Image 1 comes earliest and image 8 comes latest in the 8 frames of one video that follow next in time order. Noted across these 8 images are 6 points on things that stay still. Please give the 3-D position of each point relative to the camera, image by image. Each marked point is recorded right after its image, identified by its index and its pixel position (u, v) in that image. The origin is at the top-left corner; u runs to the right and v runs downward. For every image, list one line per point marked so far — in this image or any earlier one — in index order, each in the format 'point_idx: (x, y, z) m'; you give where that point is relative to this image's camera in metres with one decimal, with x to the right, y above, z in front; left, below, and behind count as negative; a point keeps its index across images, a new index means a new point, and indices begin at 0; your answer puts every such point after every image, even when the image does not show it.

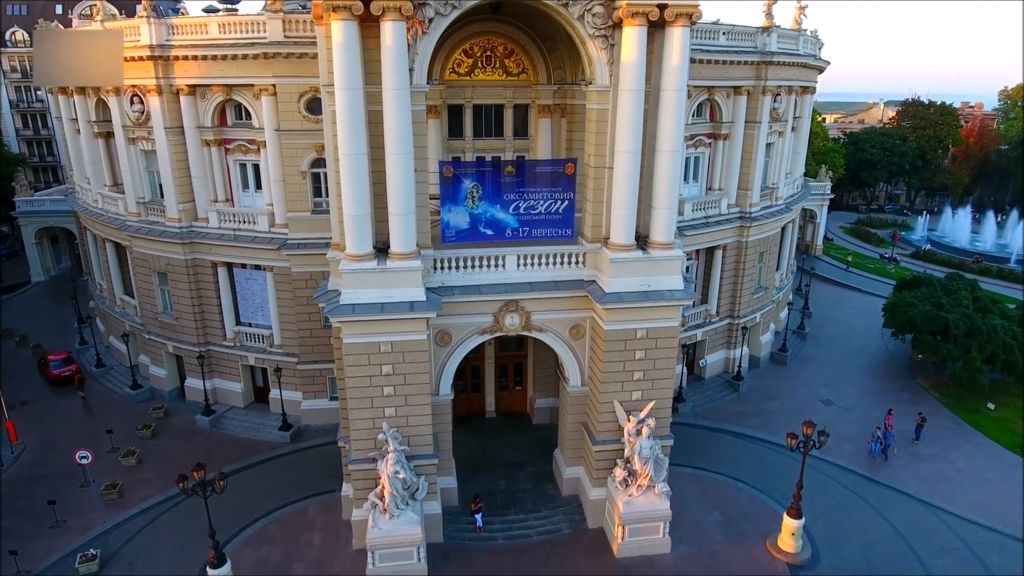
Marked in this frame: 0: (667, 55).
0: (+4.2, +6.2, +16.7) m
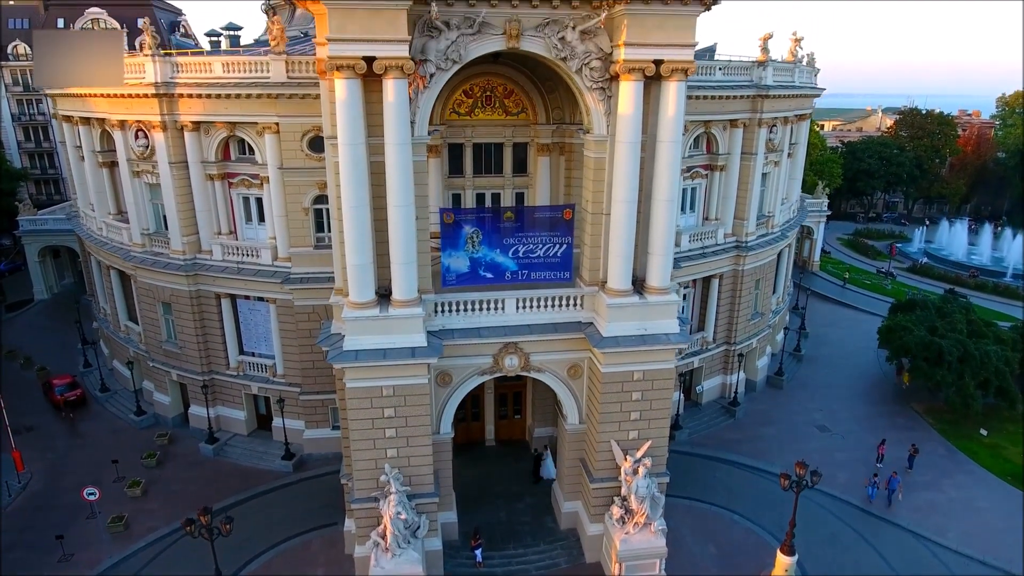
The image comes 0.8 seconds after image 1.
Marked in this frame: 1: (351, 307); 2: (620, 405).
0: (+4.1, +4.9, +17.1) m
1: (-4.5, -0.6, +17.5) m
2: (+3.3, -3.6, +19.2) m
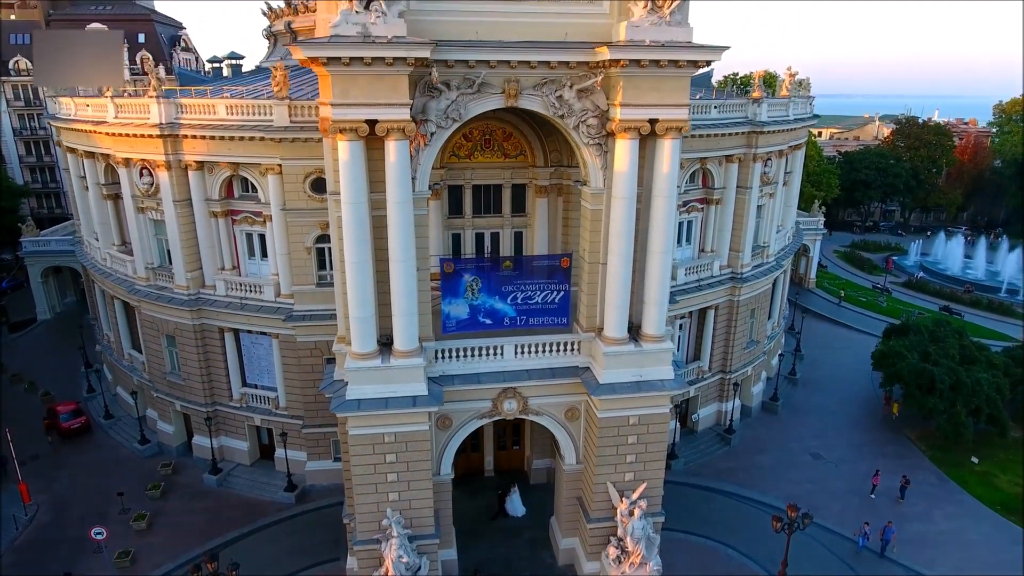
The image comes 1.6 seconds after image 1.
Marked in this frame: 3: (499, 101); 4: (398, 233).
0: (+4.1, +3.5, +17.5) m
1: (-4.5, -2.0, +17.9) m
2: (+3.3, -5.0, +19.7) m
3: (-0.3, +5.1, +17.0) m
4: (-3.1, +1.5, +17.1) m
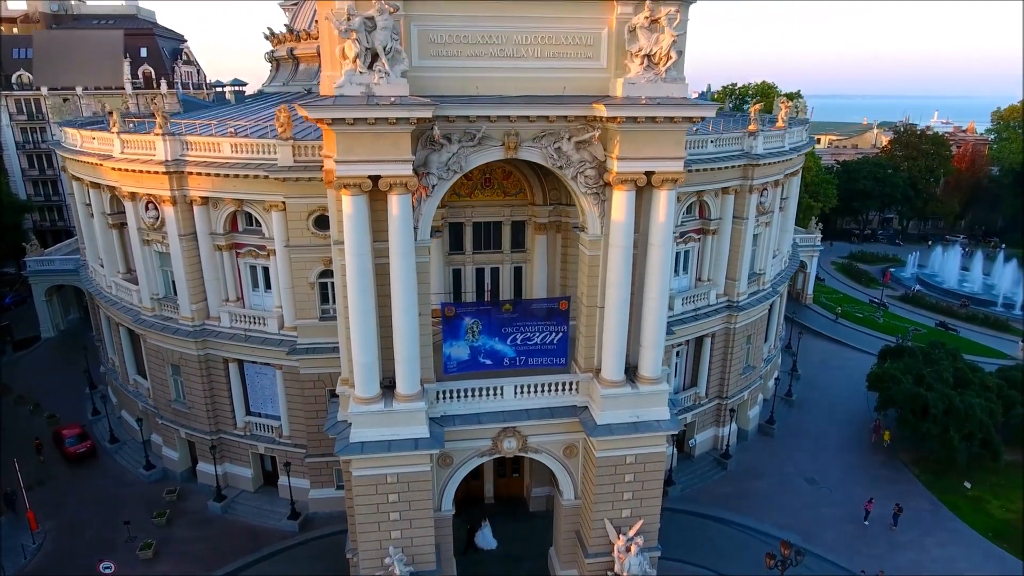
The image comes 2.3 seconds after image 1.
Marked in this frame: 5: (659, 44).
0: (+4.1, +2.1, +18.0) m
1: (-4.5, -3.3, +18.4) m
2: (+3.3, -6.4, +20.1) m
3: (-0.4, +3.8, +17.5) m
4: (-3.1, +0.1, +17.6) m
5: (+3.9, +6.5, +16.7) m
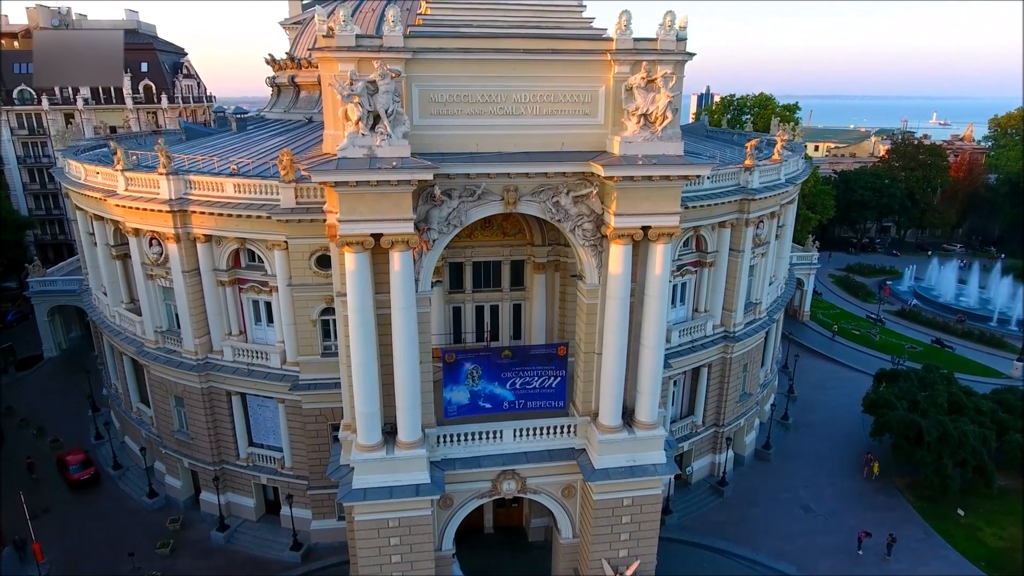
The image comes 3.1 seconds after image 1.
0: (+4.1, +0.7, +18.3) m
1: (-4.6, -4.8, +18.7) m
2: (+3.2, -7.8, +20.5) m
3: (-0.4, +2.3, +17.8) m
4: (-3.2, -1.3, +17.9) m
5: (+3.9, +5.0, +17.0) m
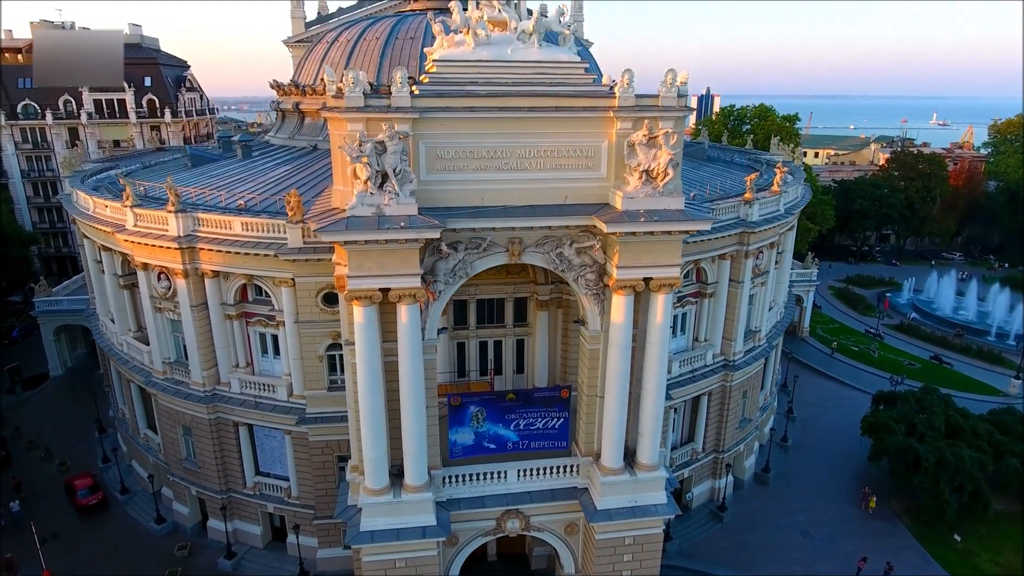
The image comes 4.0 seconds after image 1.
0: (+4.2, -0.8, +18.7) m
1: (-4.4, -6.2, +19.1) m
2: (+3.4, -9.3, +20.9) m
3: (-0.2, +0.8, +18.2) m
4: (-3.0, -2.8, +18.3) m
5: (+4.0, +3.5, +17.4) m
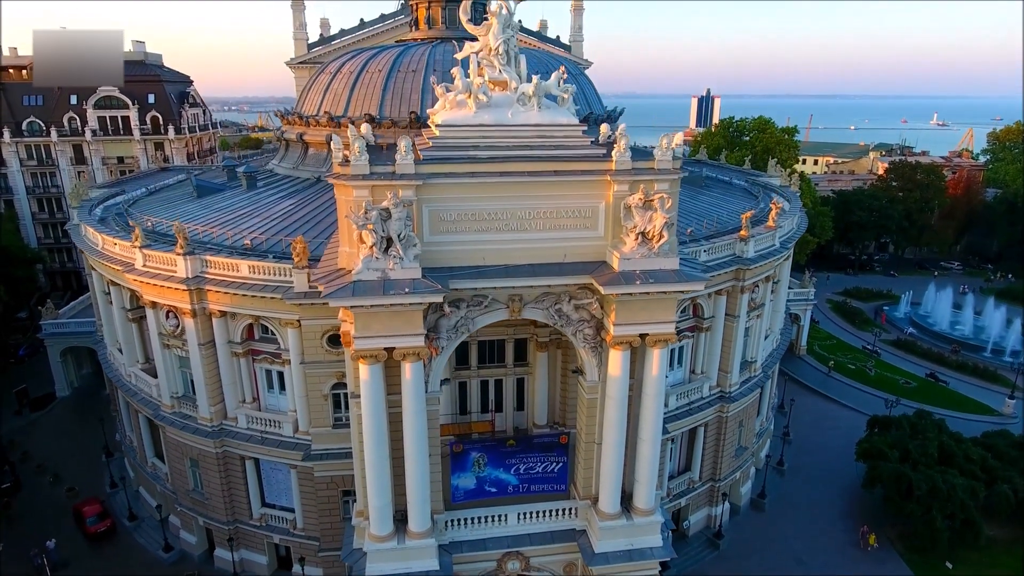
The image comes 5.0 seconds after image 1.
0: (+4.2, -2.4, +19.3) m
1: (-4.4, -7.9, +19.8) m
2: (+3.4, -10.9, +21.5) m
3: (-0.2, -0.8, +18.8) m
4: (-3.0, -4.4, +18.9) m
5: (+4.0, +1.9, +18.0) m
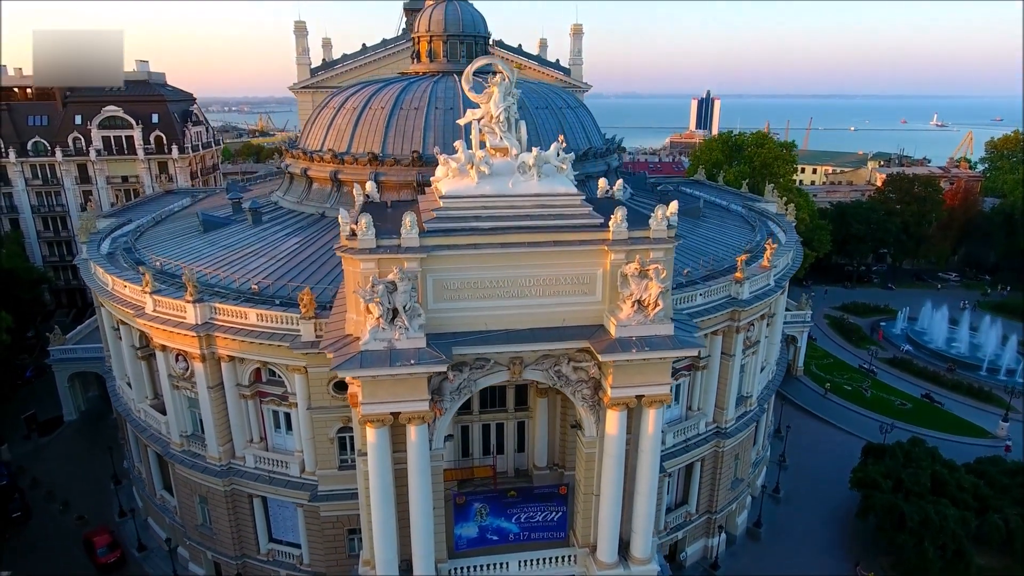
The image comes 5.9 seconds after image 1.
0: (+4.2, -4.4, +20.0) m
1: (-4.4, -9.9, +20.5) m
2: (+3.4, -12.9, +22.3) m
3: (-0.2, -2.8, +19.5) m
4: (-3.0, -6.4, +19.7) m
5: (+4.1, -0.1, +18.7) m
